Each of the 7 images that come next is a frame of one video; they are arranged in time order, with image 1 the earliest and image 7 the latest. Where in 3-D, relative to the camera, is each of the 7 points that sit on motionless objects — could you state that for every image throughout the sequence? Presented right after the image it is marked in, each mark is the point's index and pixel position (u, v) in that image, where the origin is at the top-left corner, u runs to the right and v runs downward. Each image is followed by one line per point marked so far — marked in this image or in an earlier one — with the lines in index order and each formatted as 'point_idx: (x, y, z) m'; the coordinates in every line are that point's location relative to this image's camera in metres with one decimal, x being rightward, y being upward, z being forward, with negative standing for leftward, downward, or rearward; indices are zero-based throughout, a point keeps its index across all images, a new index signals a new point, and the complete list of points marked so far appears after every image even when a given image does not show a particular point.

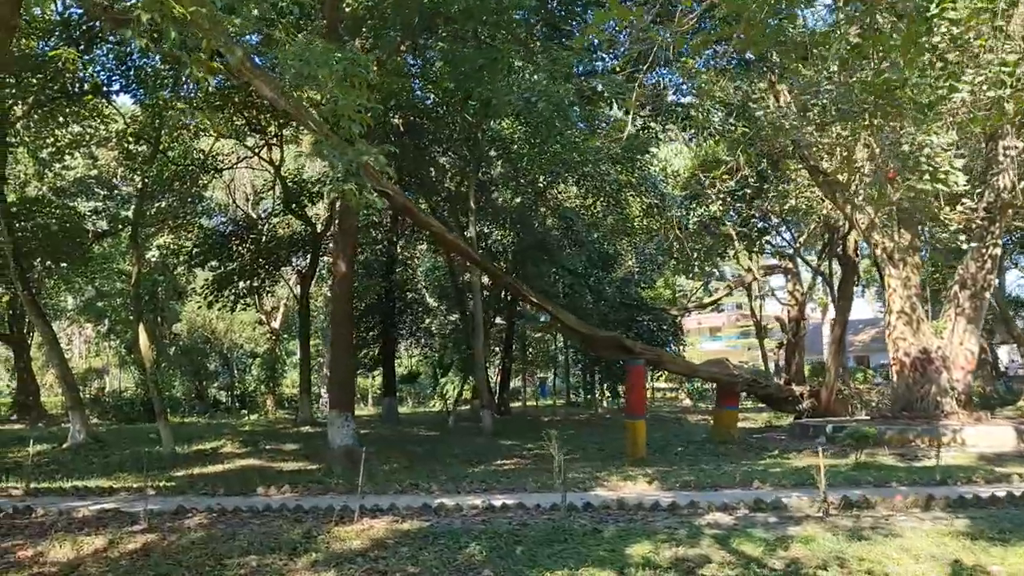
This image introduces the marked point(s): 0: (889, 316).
0: (+6.0, -0.4, +14.7) m
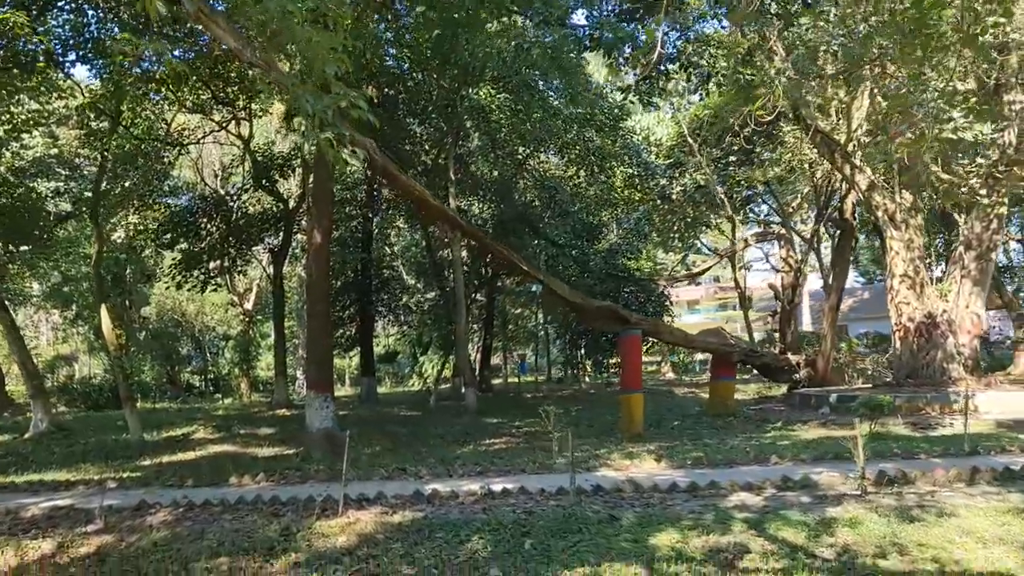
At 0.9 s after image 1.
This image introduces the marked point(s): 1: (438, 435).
0: (+5.8, +0.1, +14.1) m
1: (-1.1, -2.2, +13.5) m
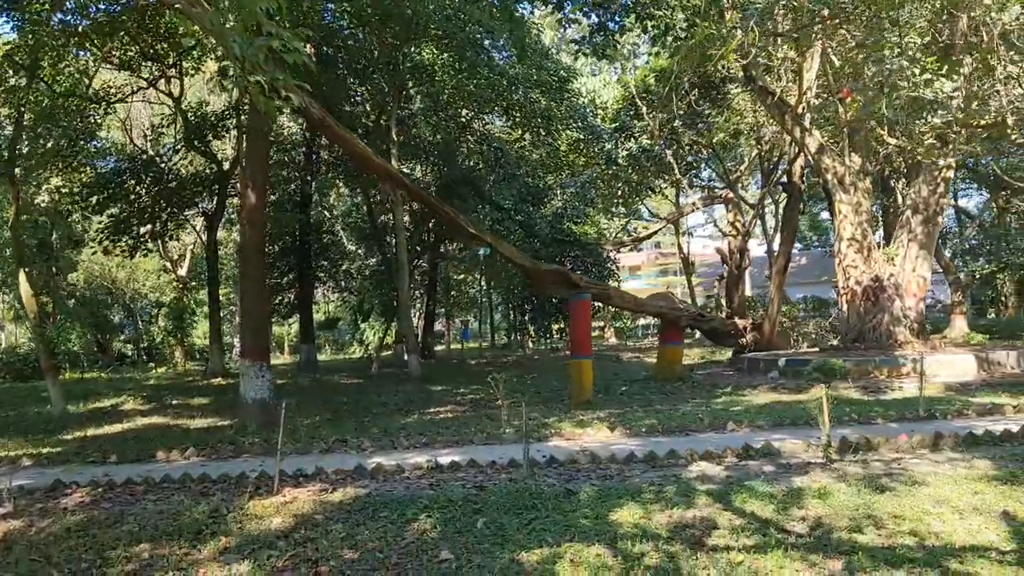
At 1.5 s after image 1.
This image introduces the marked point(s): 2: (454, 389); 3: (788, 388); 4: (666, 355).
0: (+5.0, +0.7, +14.0) m
1: (-1.9, -1.6, +13.0) m
2: (-0.9, -1.7, +15.2) m
3: (+3.4, -1.2, +11.2) m
4: (+2.3, -1.0, +13.9) m
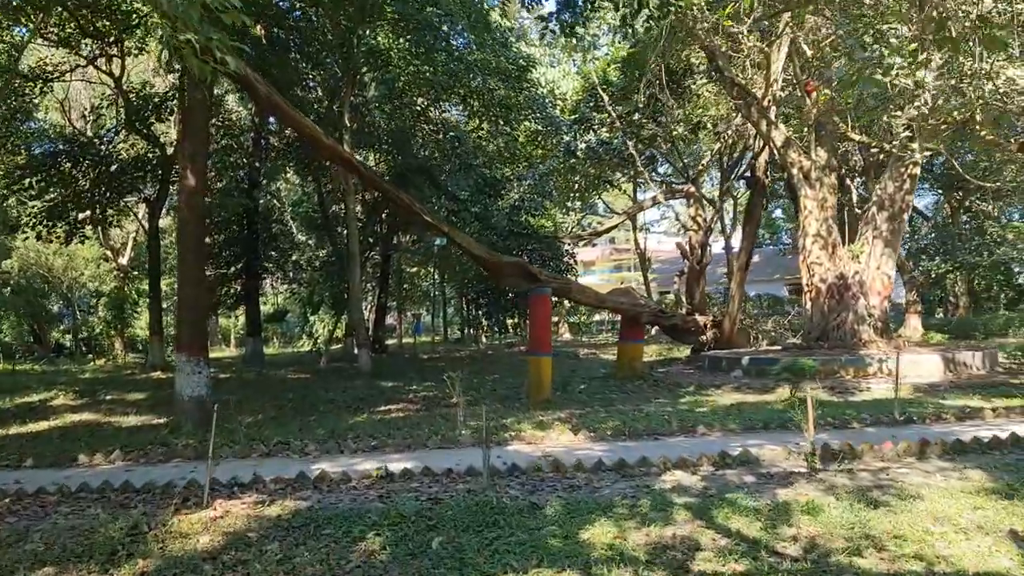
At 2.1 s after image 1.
0: (+4.3, +0.7, +13.7) m
1: (-2.5, -1.5, +12.4) m
2: (-1.7, -1.6, +14.6) m
3: (+2.8, -1.2, +10.9) m
4: (+1.7, -0.9, +13.4) m
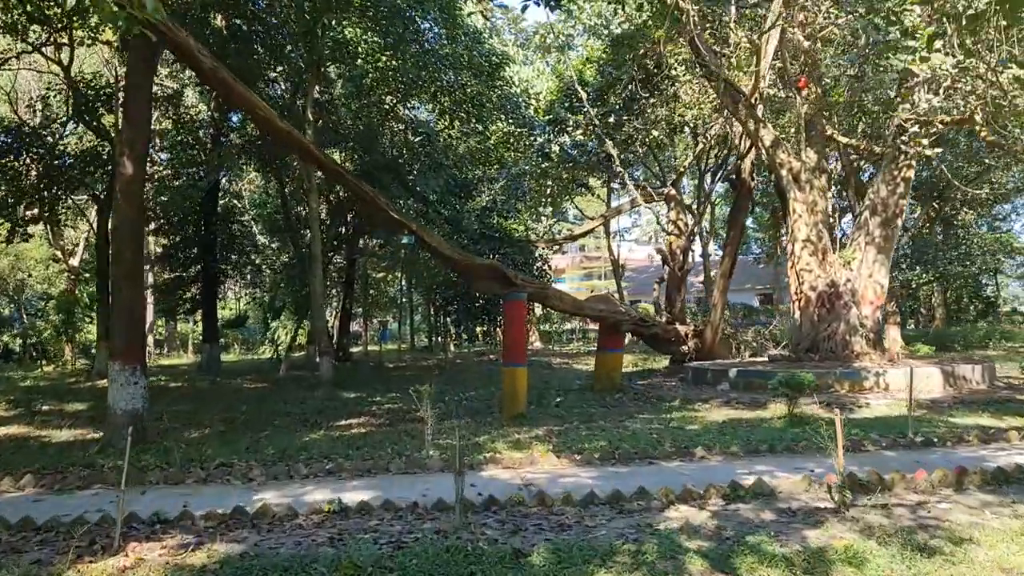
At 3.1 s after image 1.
0: (+4.0, +0.6, +13.0) m
1: (-2.8, -1.6, +11.4) m
2: (-2.1, -1.6, +13.7) m
3: (+2.5, -1.3, +10.1) m
4: (+1.3, -1.0, +12.6) m
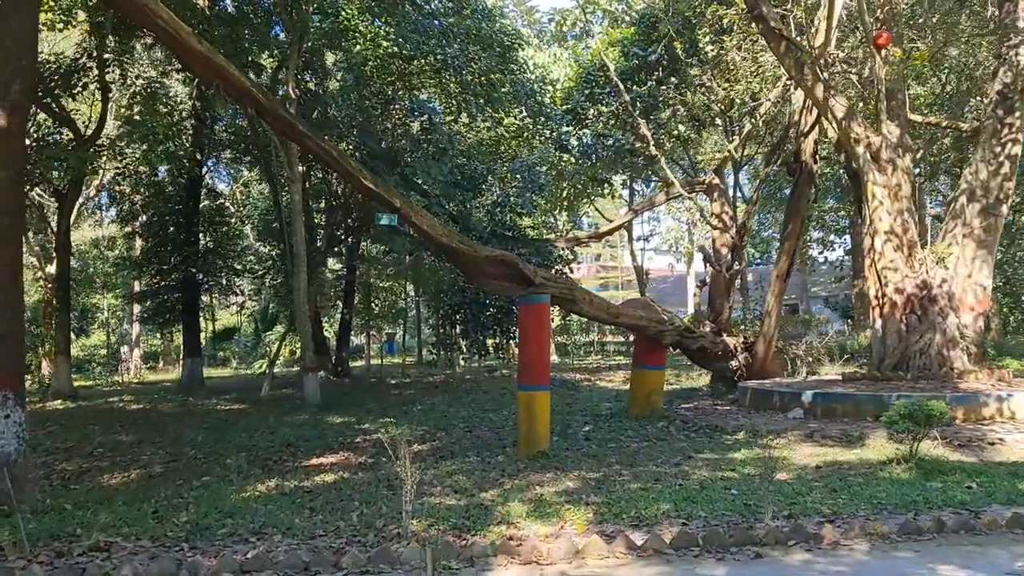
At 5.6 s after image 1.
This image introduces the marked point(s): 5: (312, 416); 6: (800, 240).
0: (+4.1, +0.6, +10.6) m
1: (-2.7, -1.6, +9.2) m
2: (-1.9, -1.7, +11.4) m
3: (+2.7, -1.3, +7.8) m
4: (+1.5, -1.1, +10.3) m
5: (-2.7, -1.7, +12.5) m
6: (+3.8, +0.6, +12.3) m
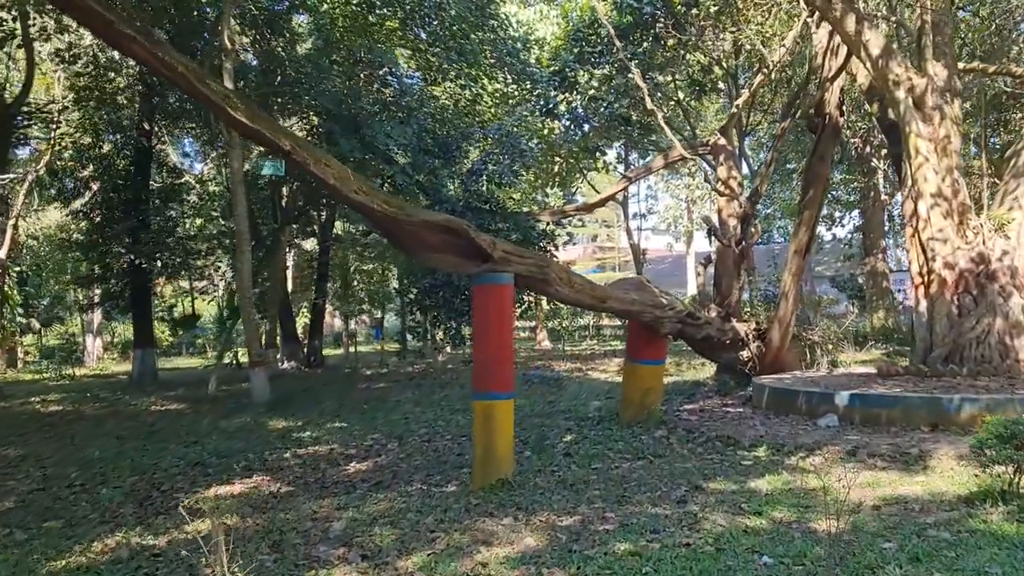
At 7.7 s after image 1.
0: (+3.8, +0.8, +8.8) m
1: (-3.0, -1.4, +7.3) m
2: (-2.2, -1.5, +9.6) m
3: (+2.4, -1.1, +6.0) m
4: (+1.1, -0.9, +8.5) m
5: (-3.0, -1.5, +10.7) m
6: (+3.5, +0.9, +10.5) m
